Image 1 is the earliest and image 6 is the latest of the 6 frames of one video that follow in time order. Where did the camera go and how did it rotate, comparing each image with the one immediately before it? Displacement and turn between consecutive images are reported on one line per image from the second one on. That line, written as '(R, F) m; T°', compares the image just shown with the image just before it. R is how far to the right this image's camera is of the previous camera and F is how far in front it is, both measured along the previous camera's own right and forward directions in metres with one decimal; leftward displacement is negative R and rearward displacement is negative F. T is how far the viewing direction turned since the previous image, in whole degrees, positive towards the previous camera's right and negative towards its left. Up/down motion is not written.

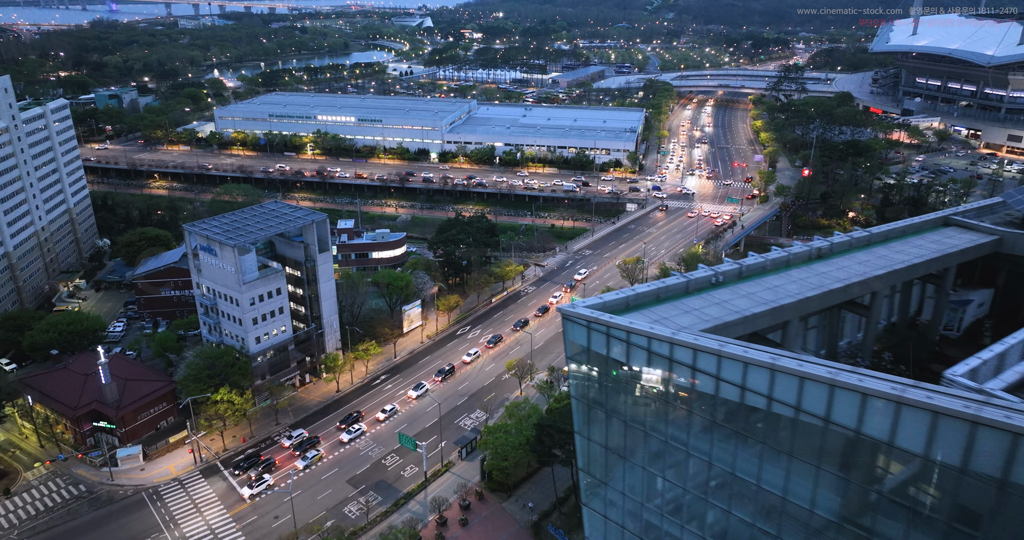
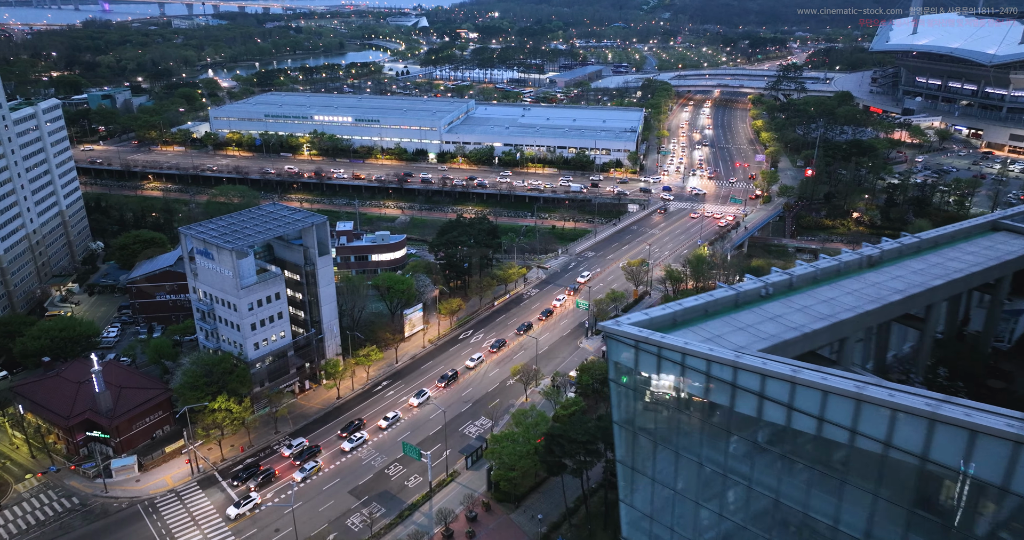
(-0.5, +0.8) m; 0°
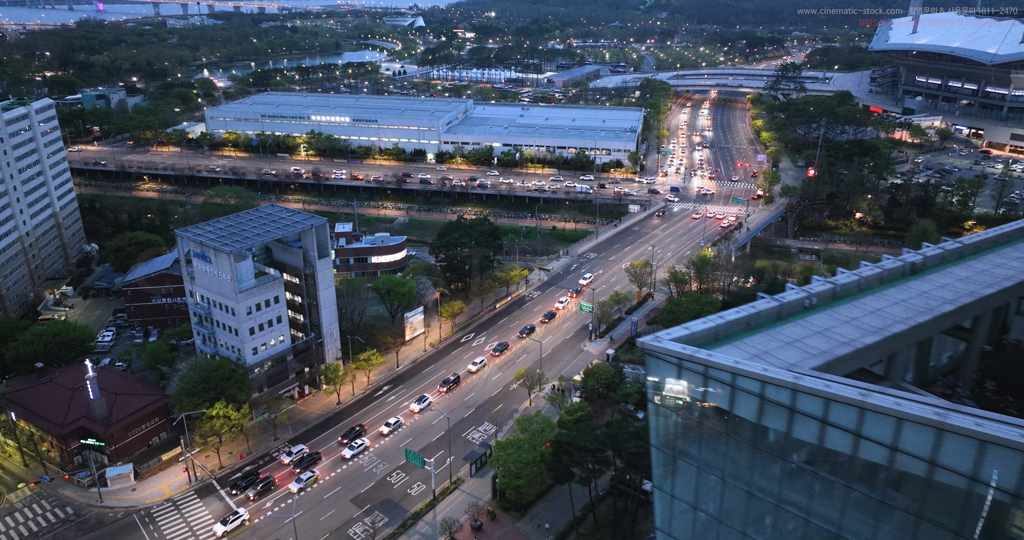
(-0.4, +0.6) m; 0°
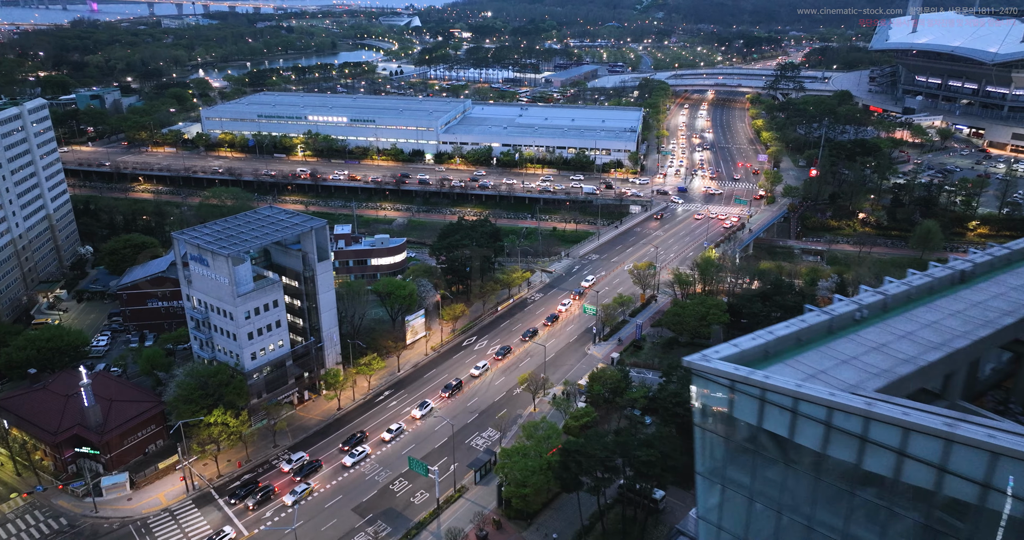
(-0.4, +0.6) m; 0°
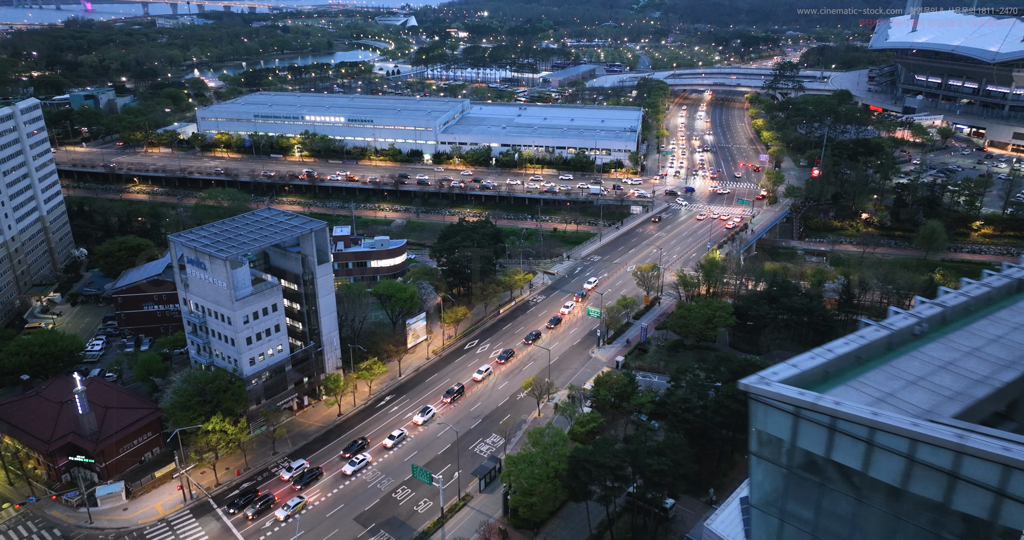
(-0.4, +0.6) m; 0°
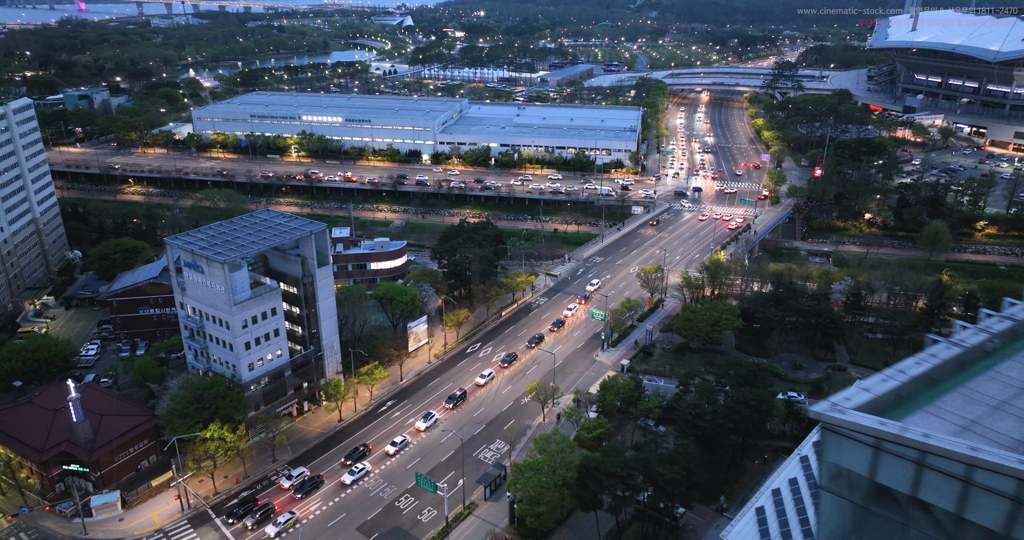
(-0.4, +0.6) m; 0°
